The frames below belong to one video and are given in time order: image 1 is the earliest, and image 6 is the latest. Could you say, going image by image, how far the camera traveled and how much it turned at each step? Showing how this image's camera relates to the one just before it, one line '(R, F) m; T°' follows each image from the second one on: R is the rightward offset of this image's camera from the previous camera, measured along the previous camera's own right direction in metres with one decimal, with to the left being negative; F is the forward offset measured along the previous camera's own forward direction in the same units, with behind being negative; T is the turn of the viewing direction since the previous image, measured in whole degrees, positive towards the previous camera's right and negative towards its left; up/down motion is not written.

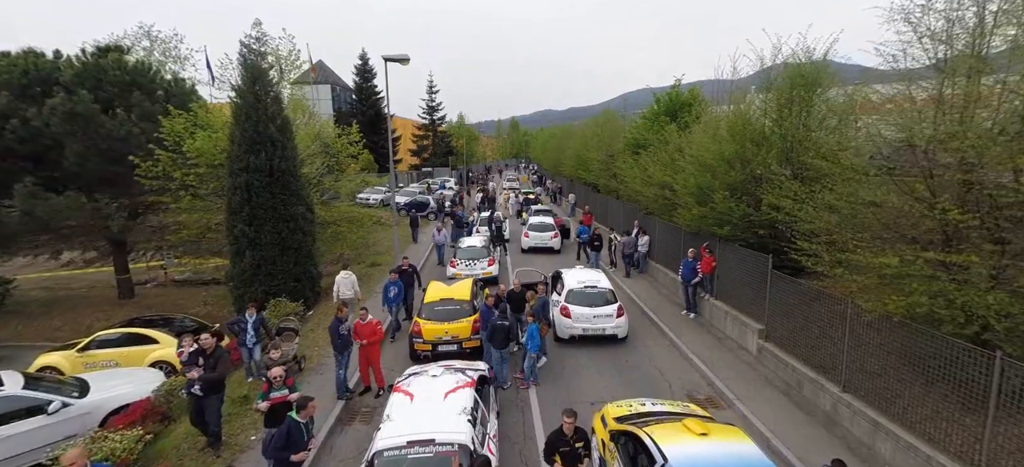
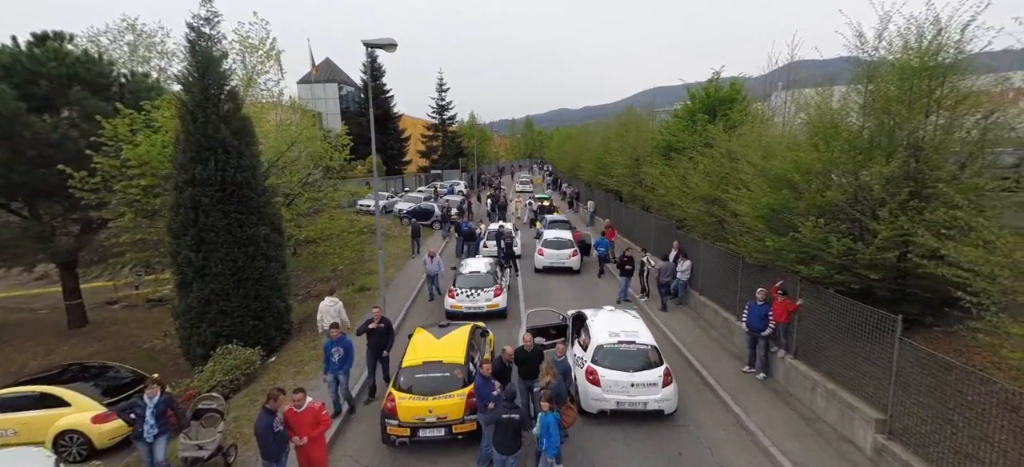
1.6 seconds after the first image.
(+0.1, +2.8) m; -2°
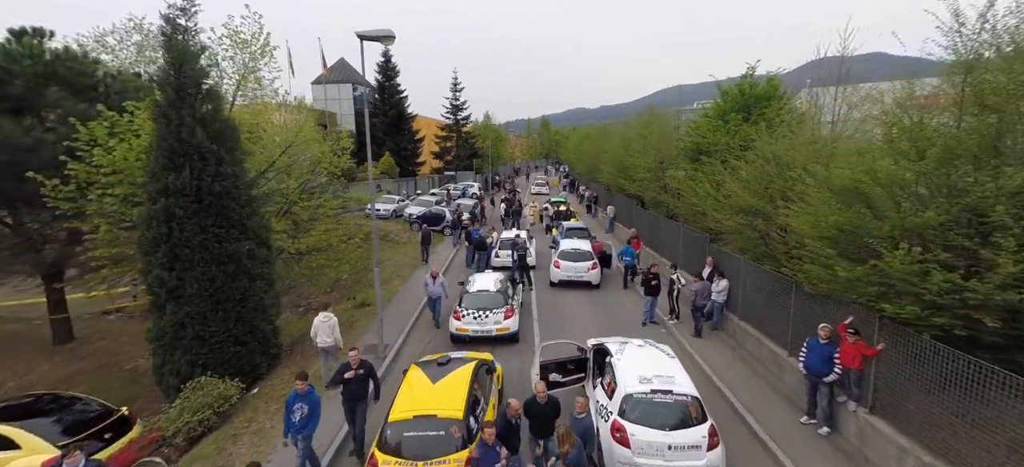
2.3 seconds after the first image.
(+0.1, +1.4) m; -2°
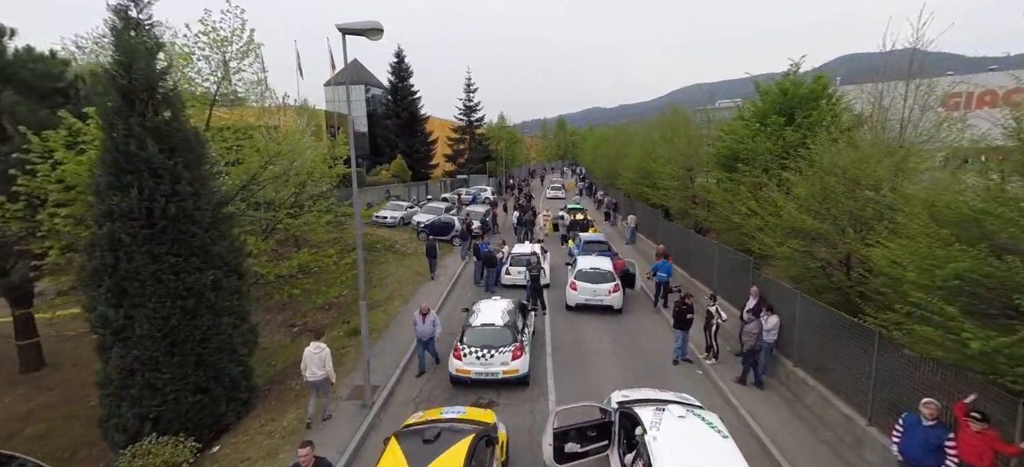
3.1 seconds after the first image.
(+0.1, +1.7) m; -2°
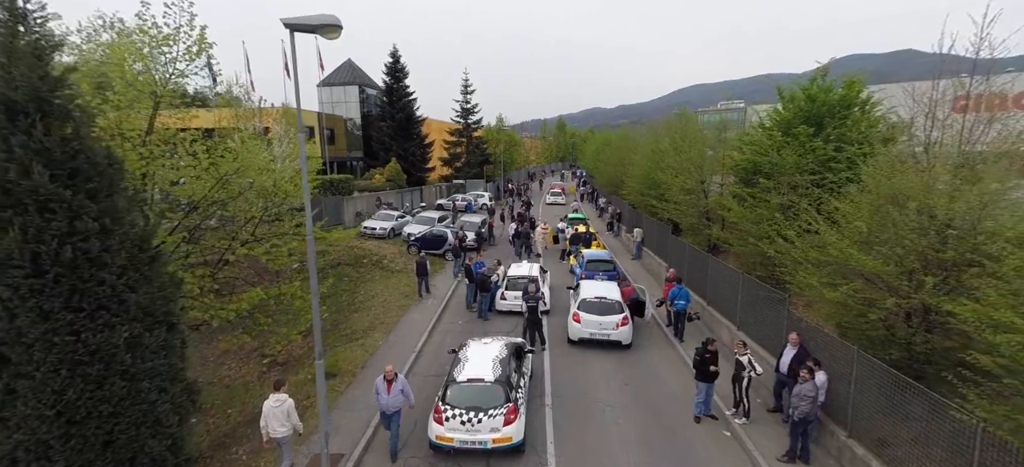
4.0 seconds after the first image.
(+0.1, +1.8) m; 0°
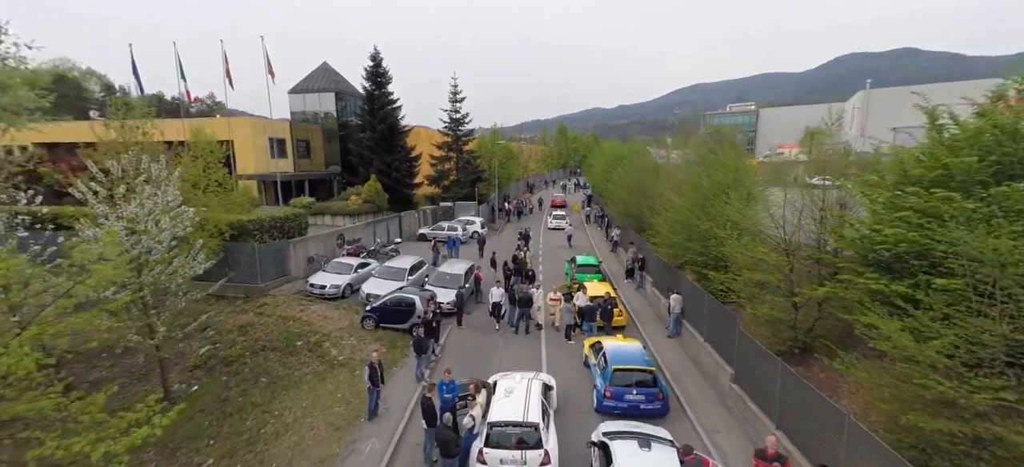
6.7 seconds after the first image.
(+0.3, +6.4) m; 0°
